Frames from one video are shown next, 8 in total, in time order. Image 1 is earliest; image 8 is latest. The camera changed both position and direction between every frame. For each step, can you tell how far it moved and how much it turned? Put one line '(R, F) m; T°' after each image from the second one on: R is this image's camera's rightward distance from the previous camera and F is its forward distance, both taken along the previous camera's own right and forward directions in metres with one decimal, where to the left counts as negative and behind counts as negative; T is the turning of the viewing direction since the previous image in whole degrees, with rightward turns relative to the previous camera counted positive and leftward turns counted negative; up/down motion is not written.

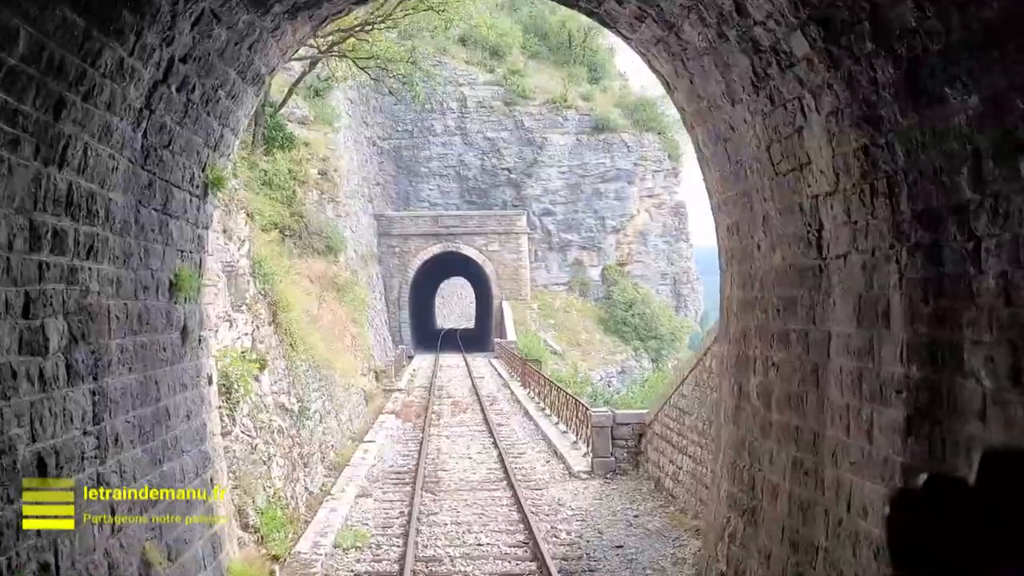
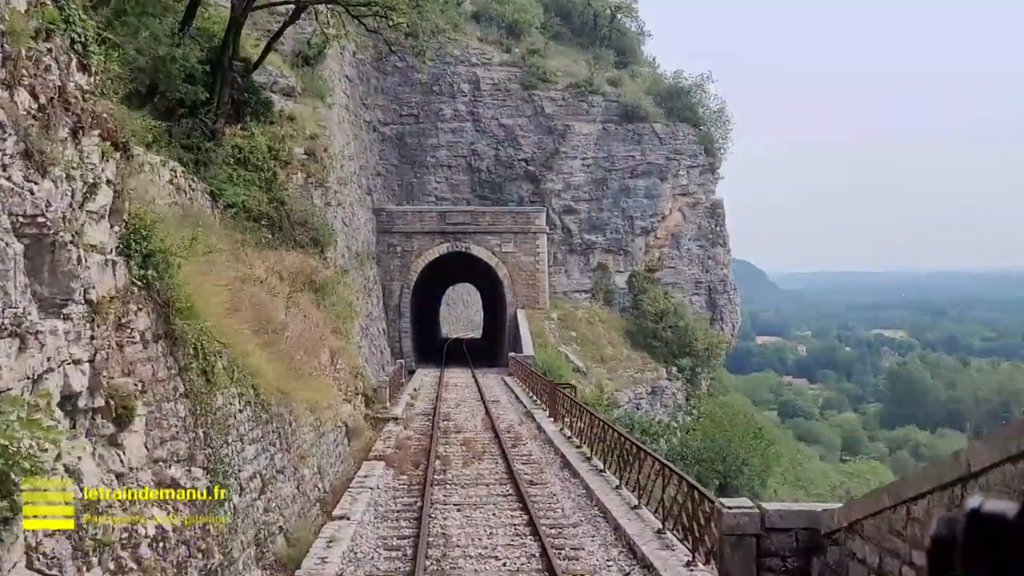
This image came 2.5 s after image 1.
(-0.3, +4.3) m; 0°
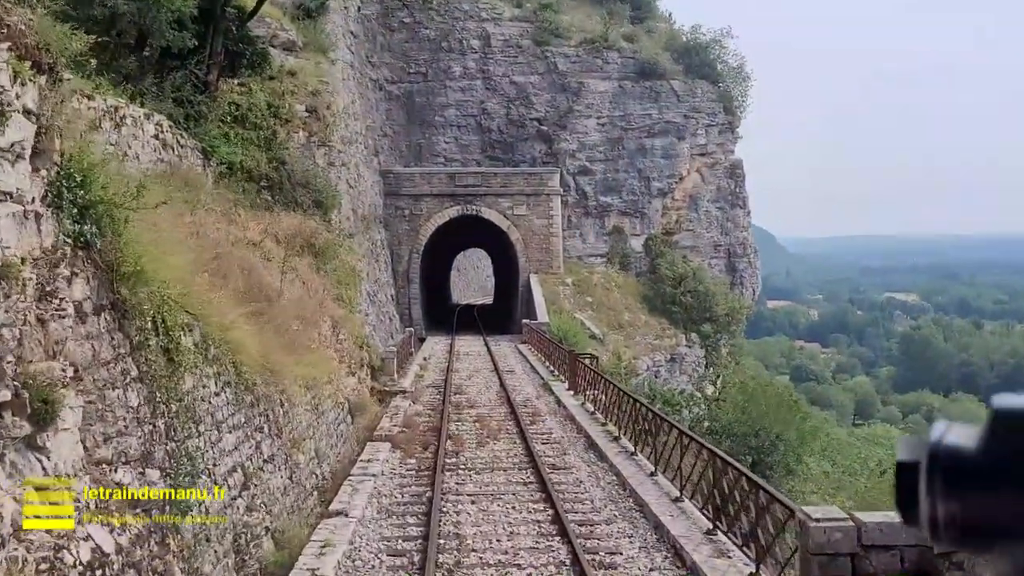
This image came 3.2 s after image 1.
(-0.1, +1.1) m; 0°
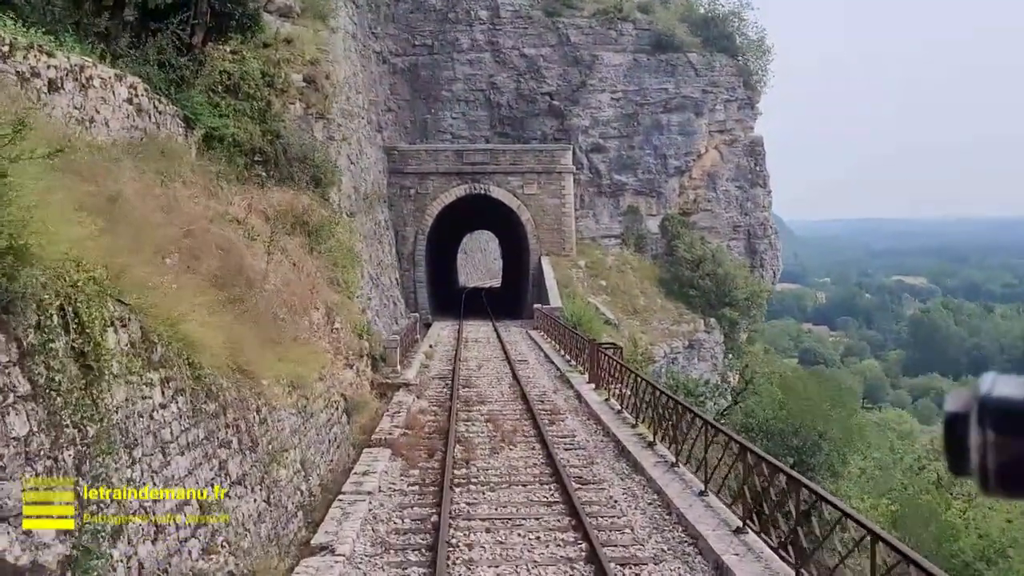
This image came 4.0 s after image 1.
(-0.1, +1.4) m; 0°
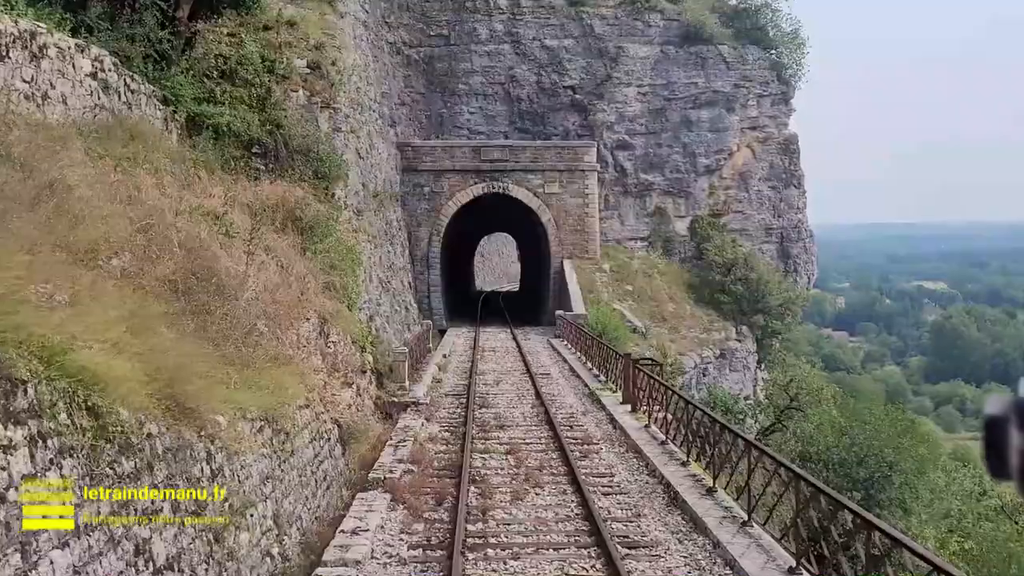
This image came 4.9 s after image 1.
(-0.1, +1.7) m; -1°
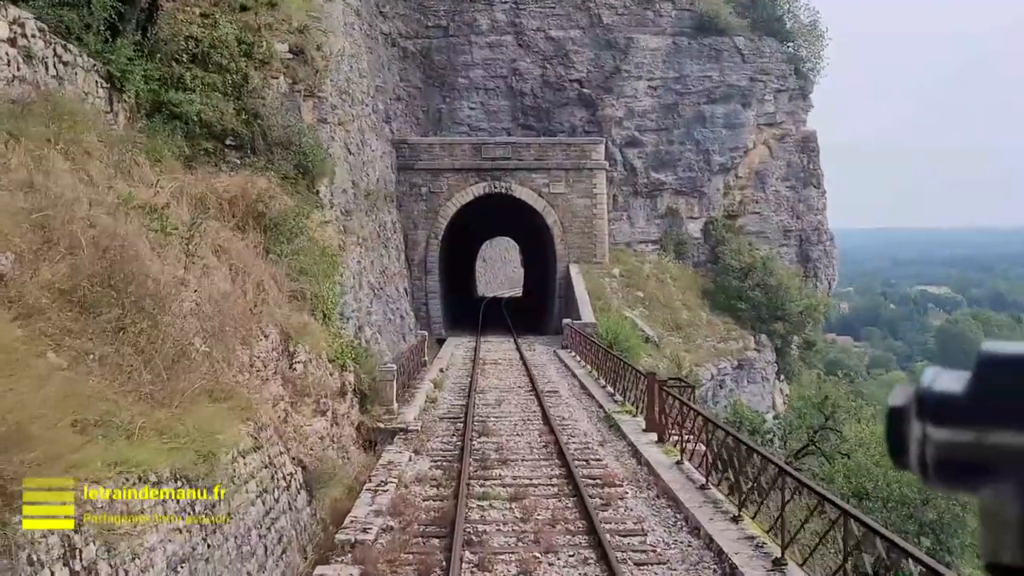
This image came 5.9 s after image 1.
(0.0, +1.7) m; 0°
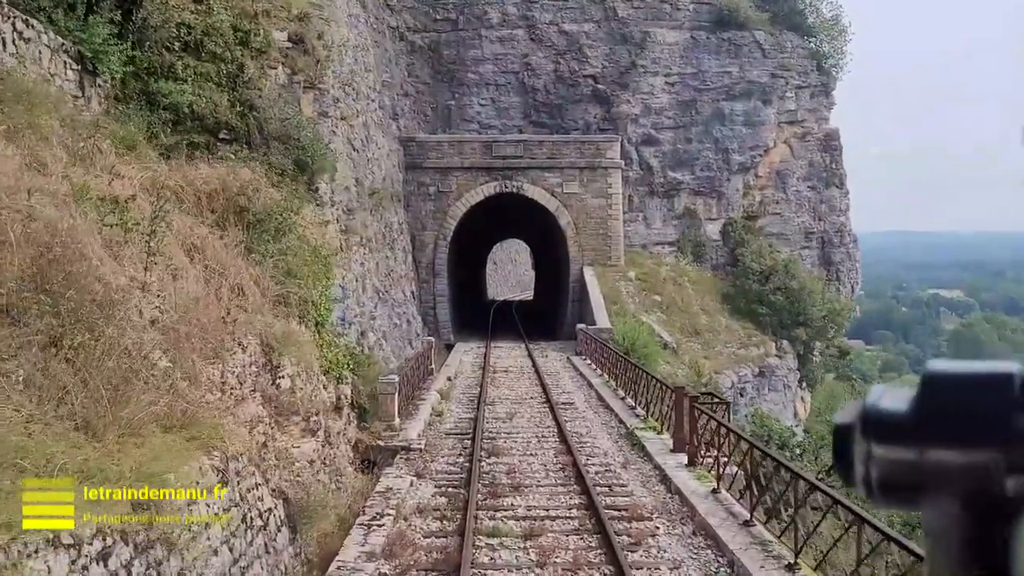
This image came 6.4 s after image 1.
(0.0, +1.0) m; 0°
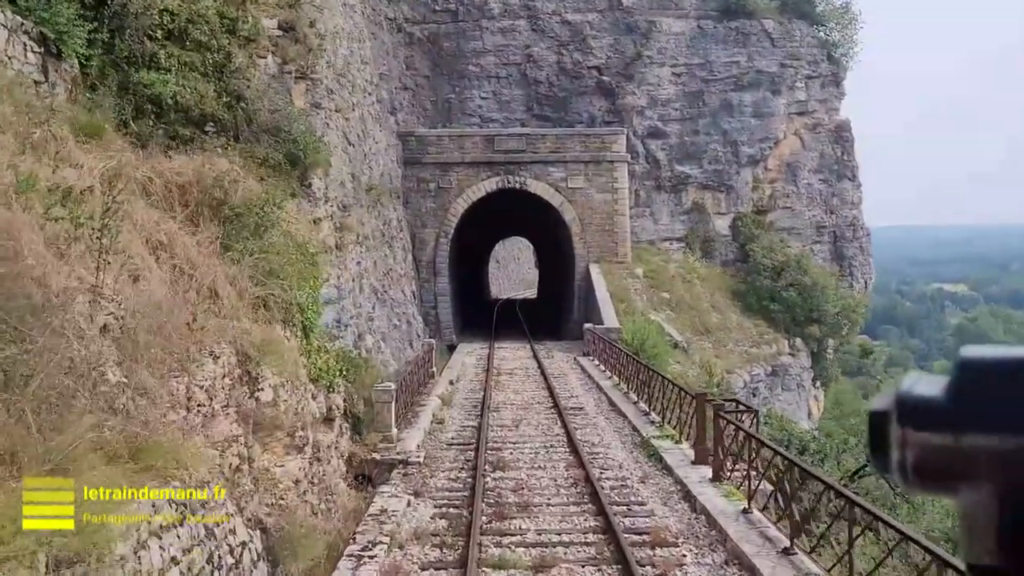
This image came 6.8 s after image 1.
(0.0, +0.8) m; 0°
